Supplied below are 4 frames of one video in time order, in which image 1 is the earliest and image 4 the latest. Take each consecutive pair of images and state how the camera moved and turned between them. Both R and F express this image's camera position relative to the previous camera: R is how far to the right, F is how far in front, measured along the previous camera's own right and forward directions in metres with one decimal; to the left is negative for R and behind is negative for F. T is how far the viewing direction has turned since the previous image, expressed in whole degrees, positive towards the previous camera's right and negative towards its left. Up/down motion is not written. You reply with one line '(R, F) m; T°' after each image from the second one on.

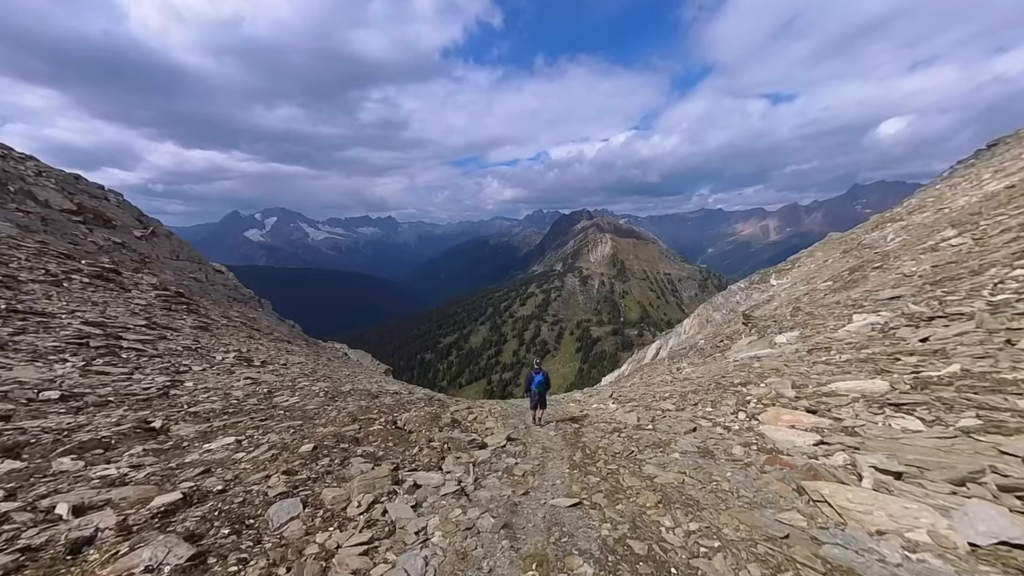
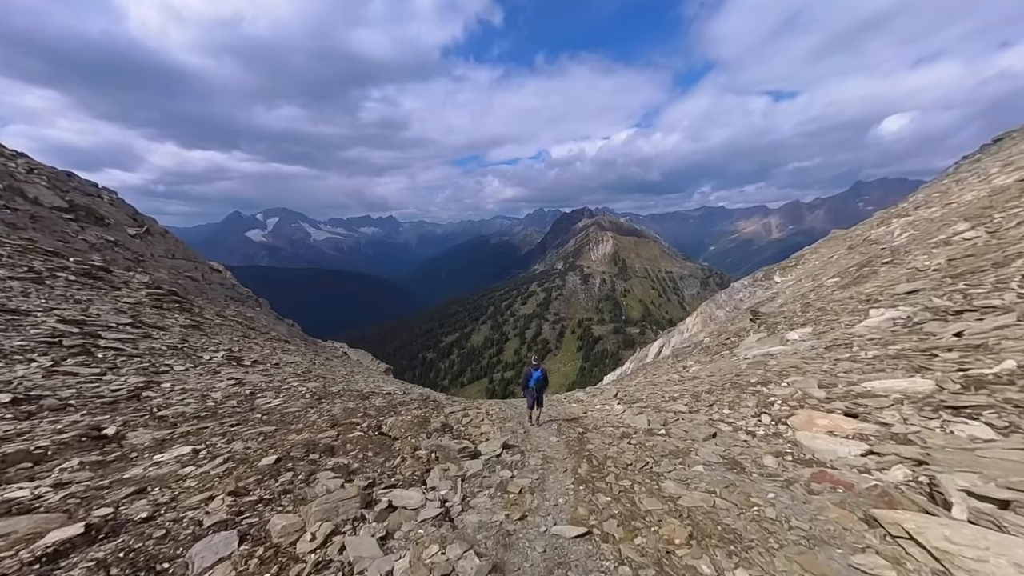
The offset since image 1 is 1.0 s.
(+0.1, +1.4) m; 0°
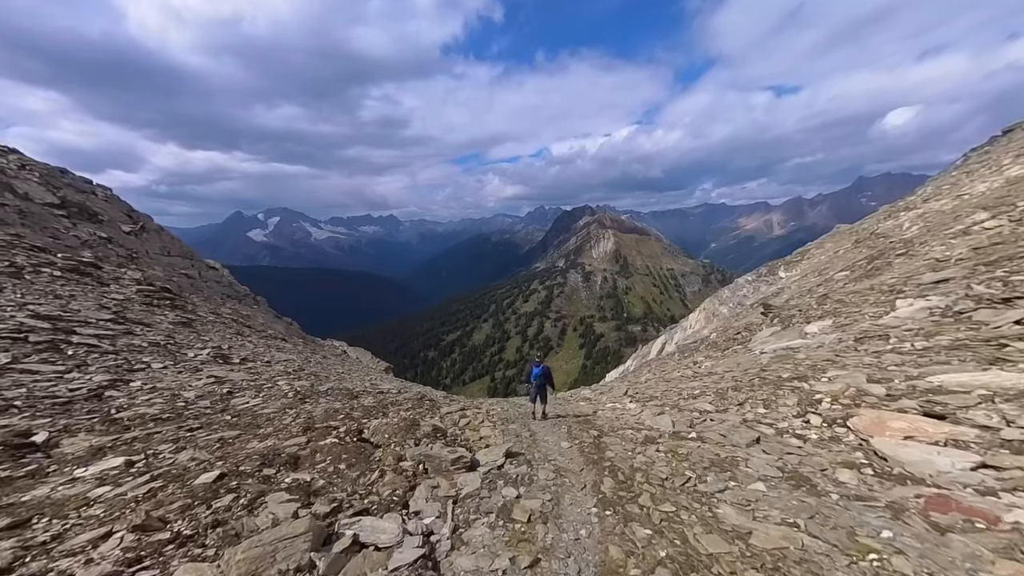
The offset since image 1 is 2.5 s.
(0.0, +1.9) m; 0°
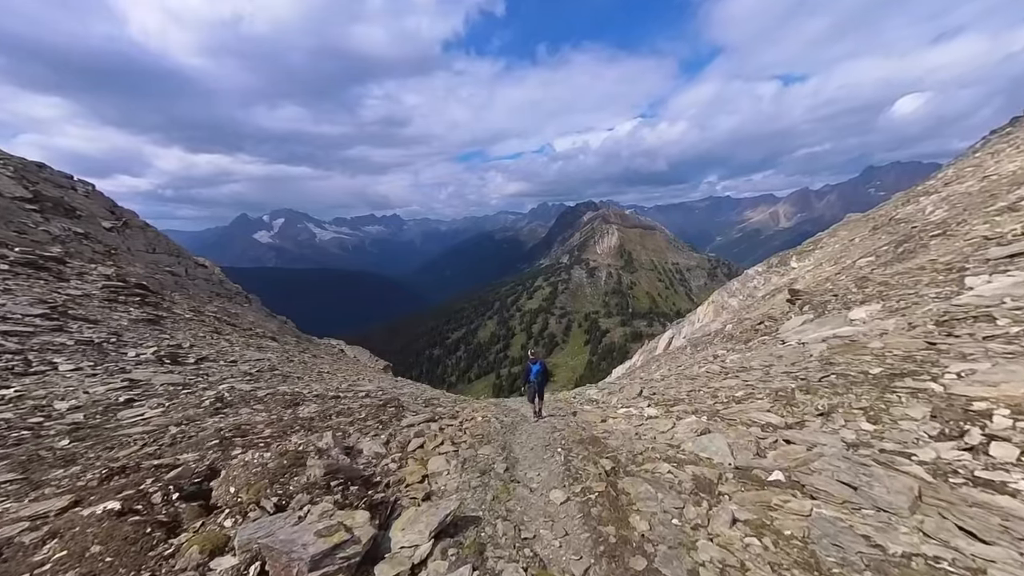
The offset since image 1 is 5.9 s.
(+0.7, +4.5) m; -1°
